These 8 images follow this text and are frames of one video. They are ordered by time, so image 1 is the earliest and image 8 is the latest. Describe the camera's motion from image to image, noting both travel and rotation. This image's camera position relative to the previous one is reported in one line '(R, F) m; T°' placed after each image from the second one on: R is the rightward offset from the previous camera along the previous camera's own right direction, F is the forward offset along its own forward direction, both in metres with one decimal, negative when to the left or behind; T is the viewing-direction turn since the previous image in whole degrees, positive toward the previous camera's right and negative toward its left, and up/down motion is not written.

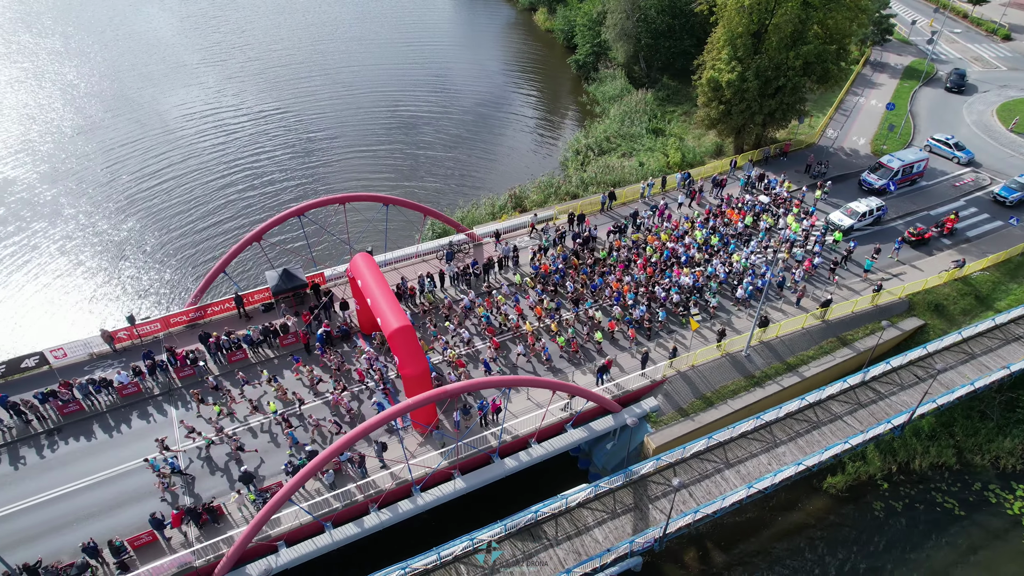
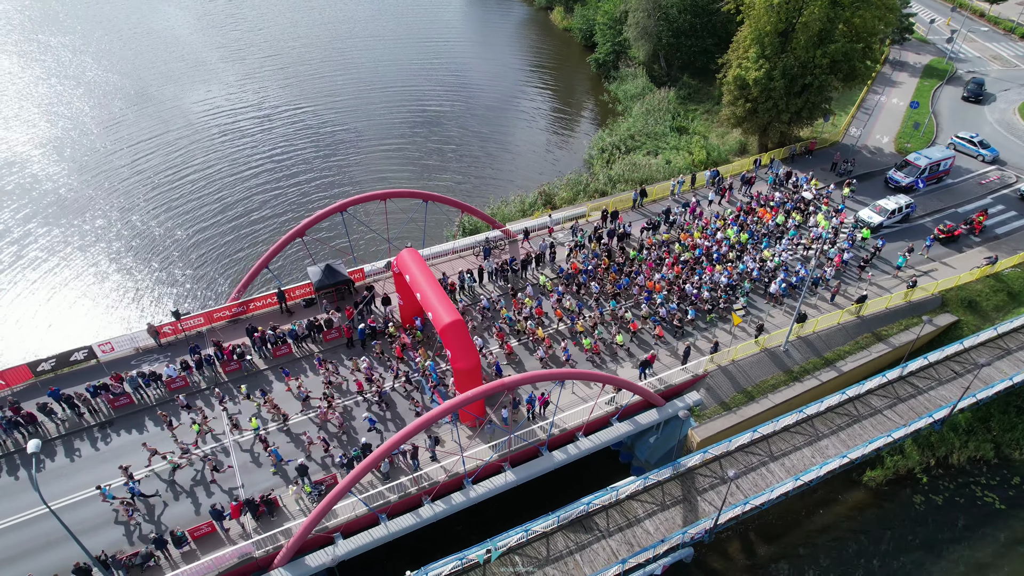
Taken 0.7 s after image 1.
(-2.3, -0.3) m; 0°
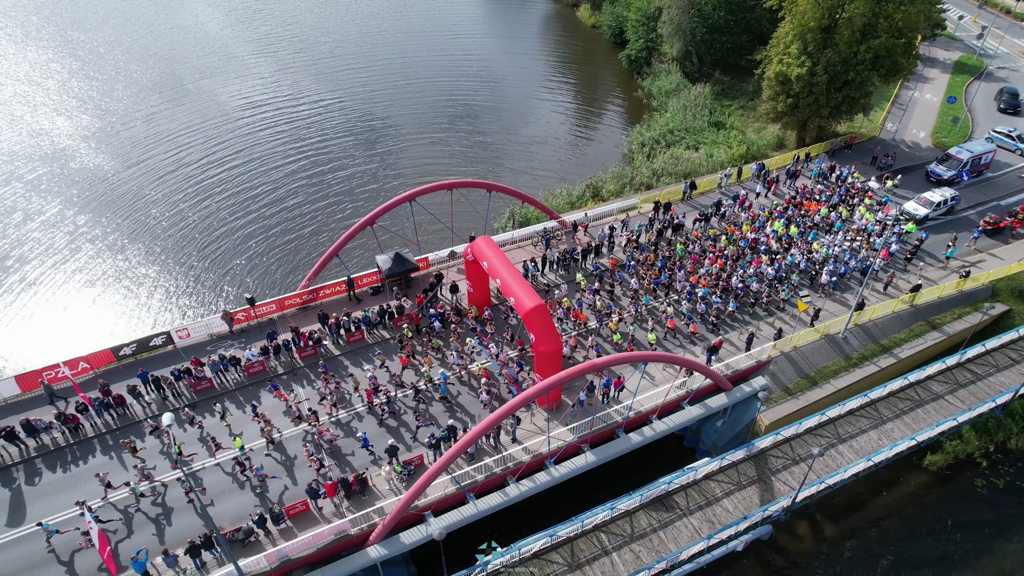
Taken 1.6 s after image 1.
(-3.7, -0.7) m; 0°
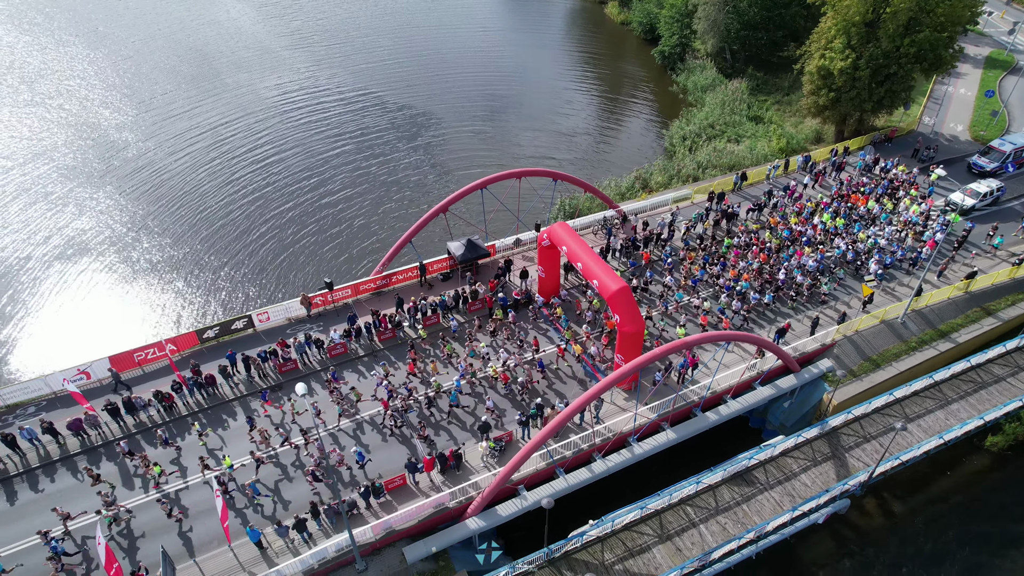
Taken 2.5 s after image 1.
(-4.0, -0.9) m; 0°
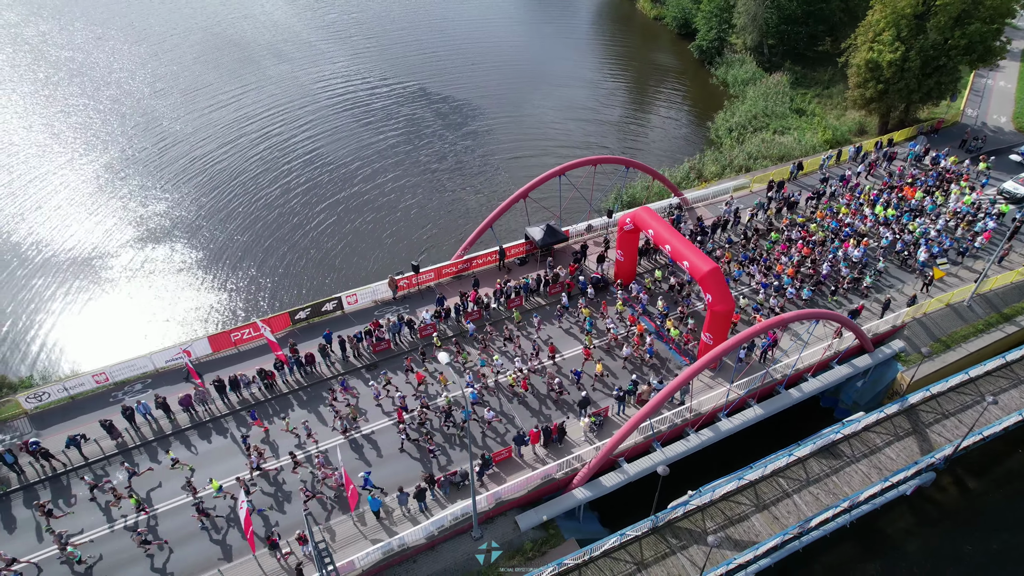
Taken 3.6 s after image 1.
(-4.5, -0.9) m; 0°
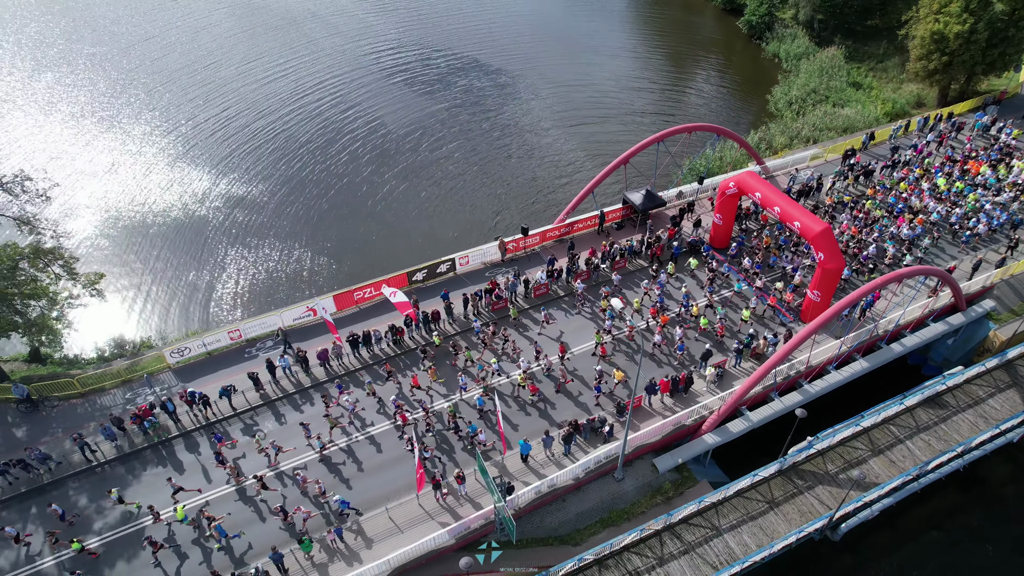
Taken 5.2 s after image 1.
(-6.1, -1.3) m; 0°
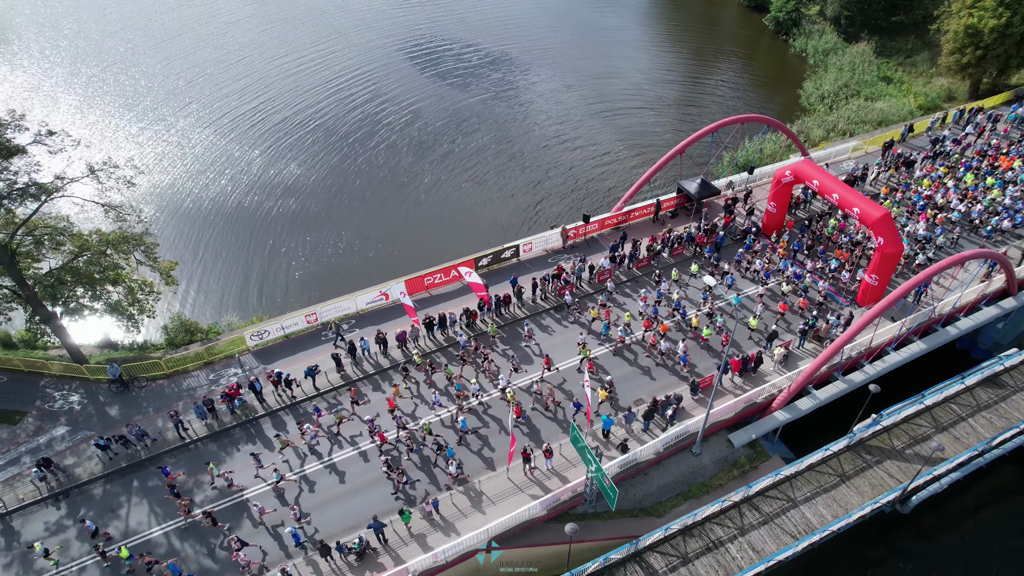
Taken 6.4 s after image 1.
(-3.6, -0.9) m; 0°
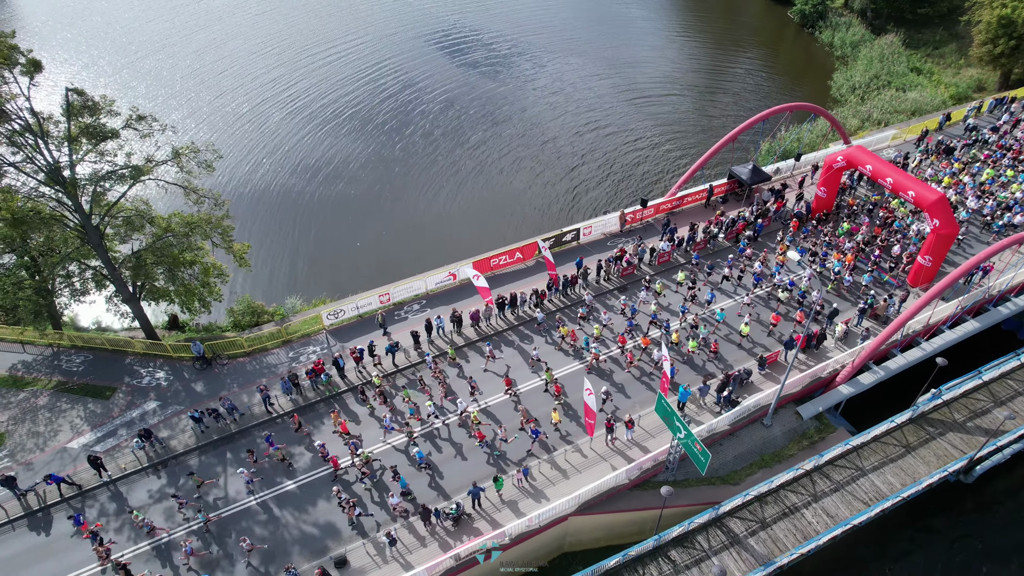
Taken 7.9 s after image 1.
(-3.6, -1.0) m; 0°
